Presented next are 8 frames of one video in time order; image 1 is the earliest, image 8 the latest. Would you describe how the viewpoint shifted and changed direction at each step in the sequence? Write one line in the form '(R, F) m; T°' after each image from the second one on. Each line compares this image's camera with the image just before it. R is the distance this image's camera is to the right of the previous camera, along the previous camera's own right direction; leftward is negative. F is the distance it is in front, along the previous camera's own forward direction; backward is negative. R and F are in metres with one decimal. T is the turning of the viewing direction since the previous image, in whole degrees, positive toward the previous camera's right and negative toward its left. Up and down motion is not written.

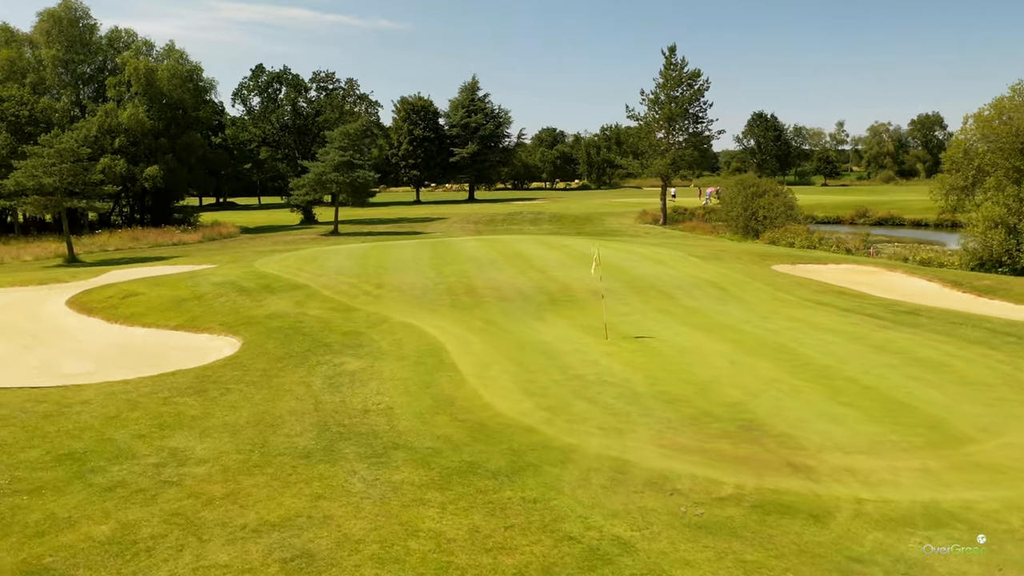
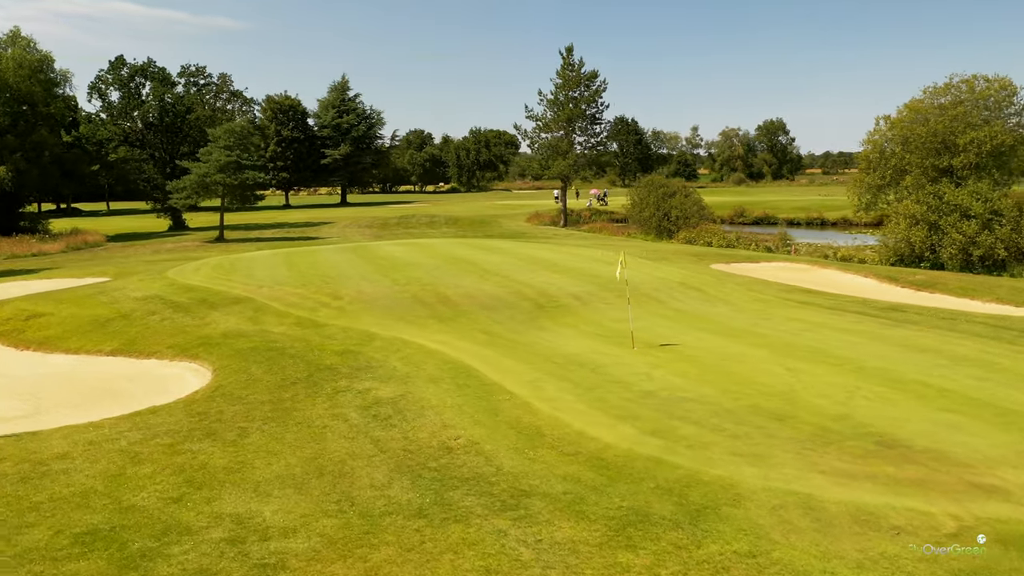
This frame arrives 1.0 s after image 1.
(-2.4, +1.6) m; +10°
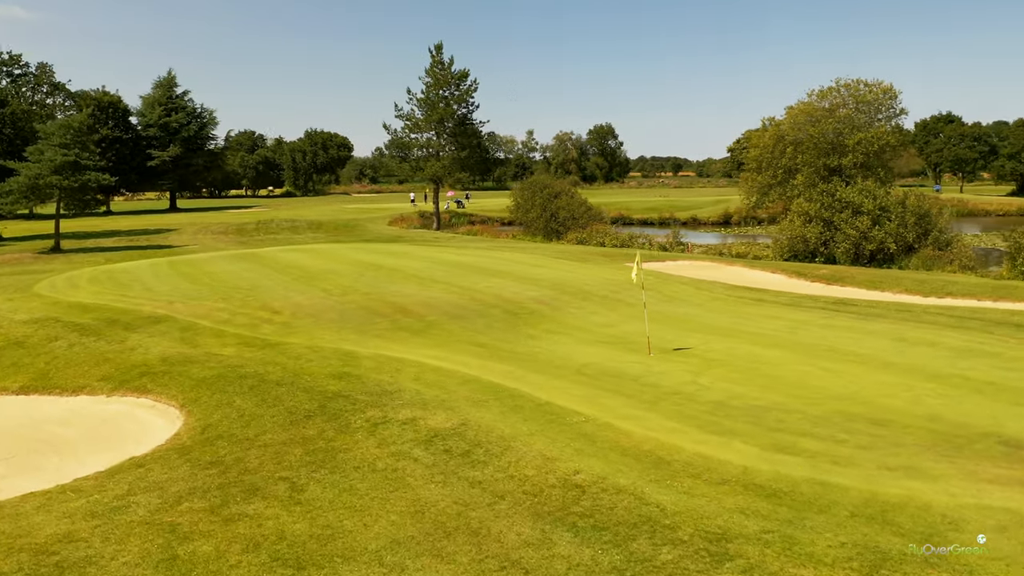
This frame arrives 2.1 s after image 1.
(-2.5, +1.5) m; +12°
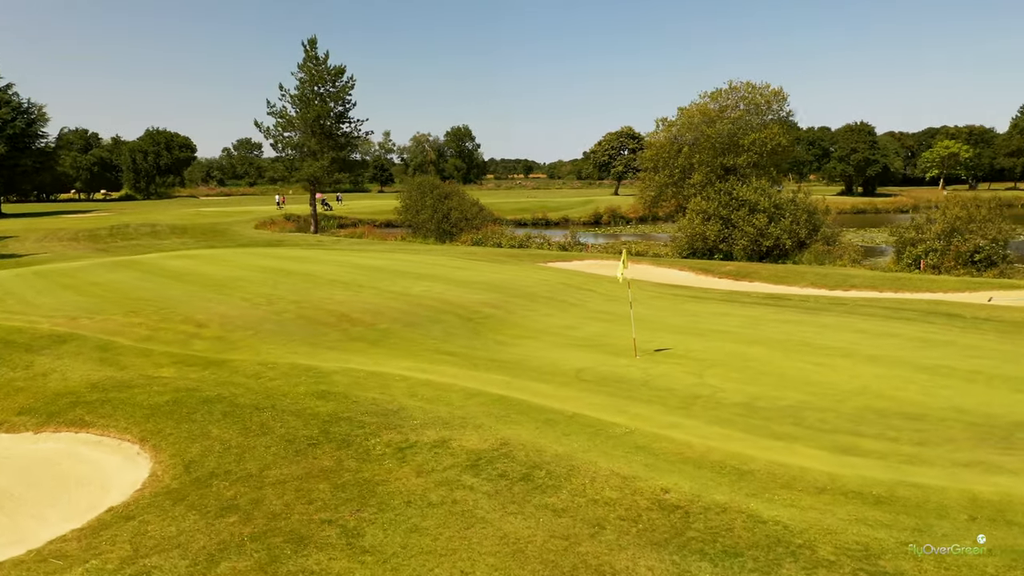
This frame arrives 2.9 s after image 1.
(-1.7, +0.9) m; +10°
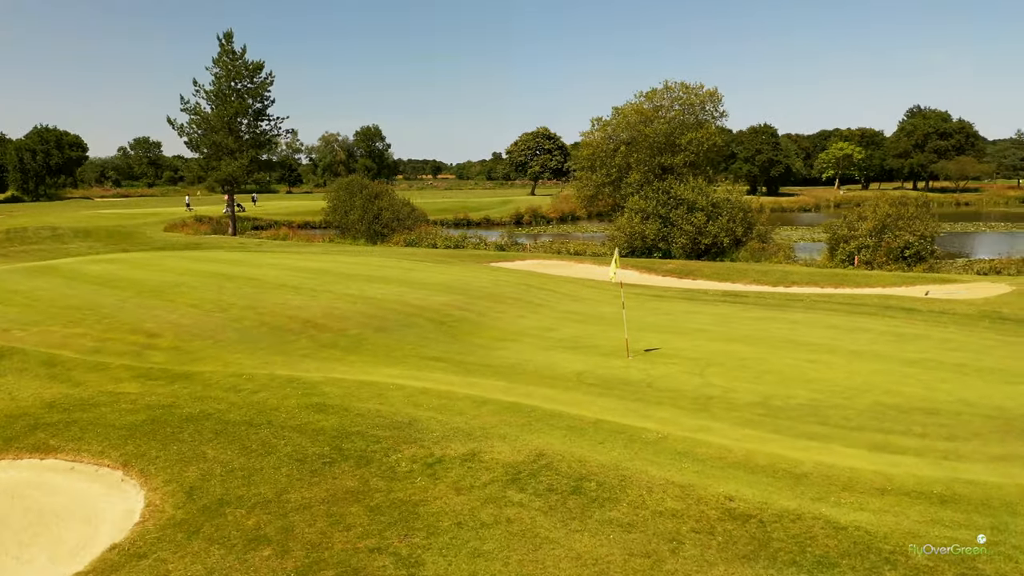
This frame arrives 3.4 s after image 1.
(-1.1, +0.5) m; +6°
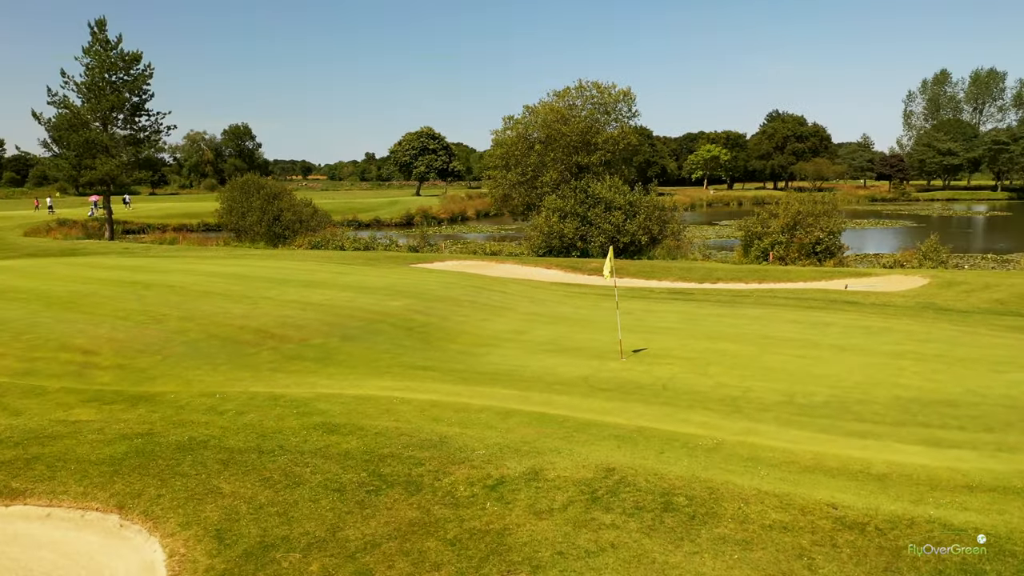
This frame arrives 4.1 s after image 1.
(-1.5, +0.7) m; +9°
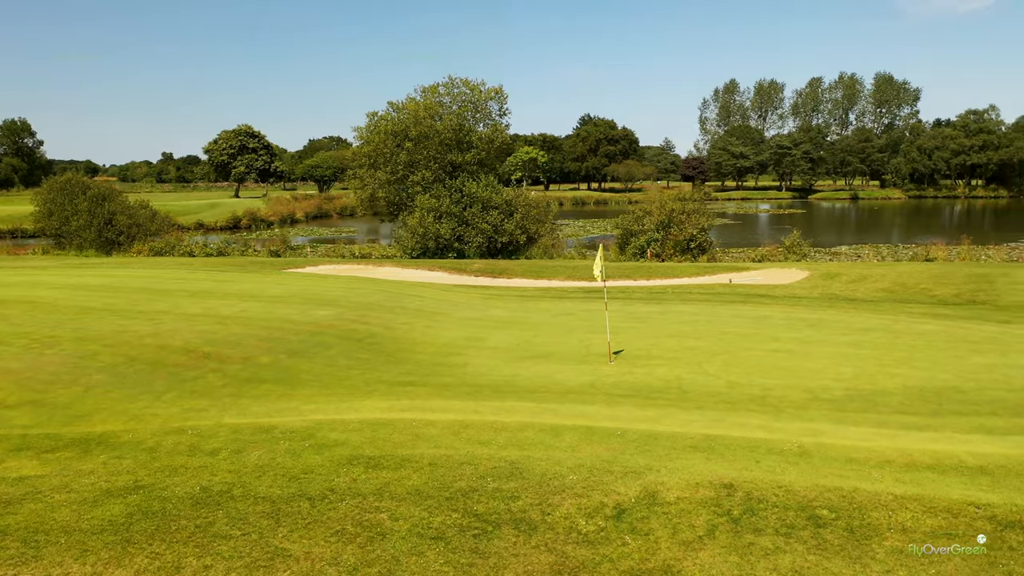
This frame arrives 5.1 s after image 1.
(-2.0, +1.0) m; +13°
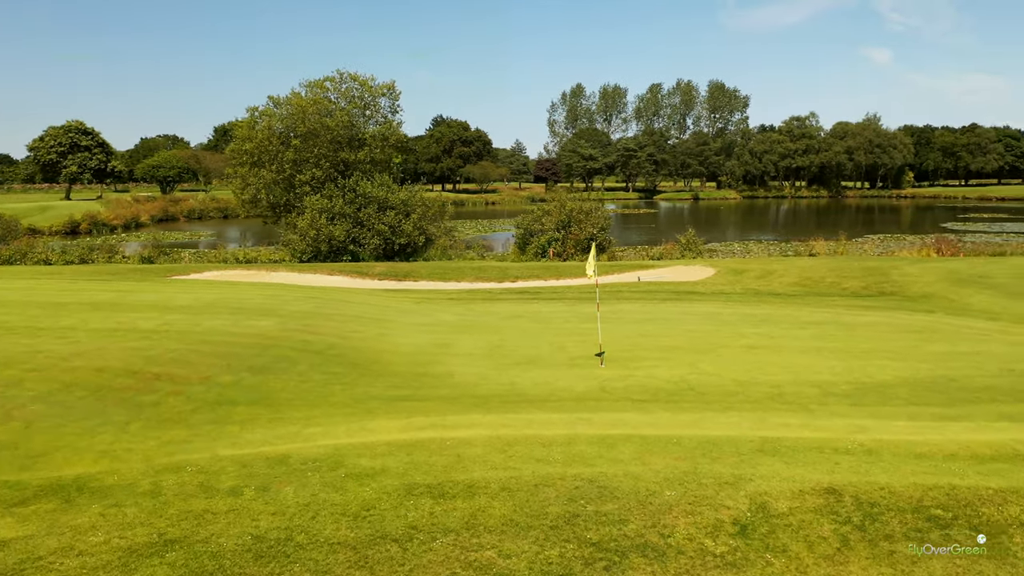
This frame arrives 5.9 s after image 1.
(-1.6, +0.7) m; +11°
